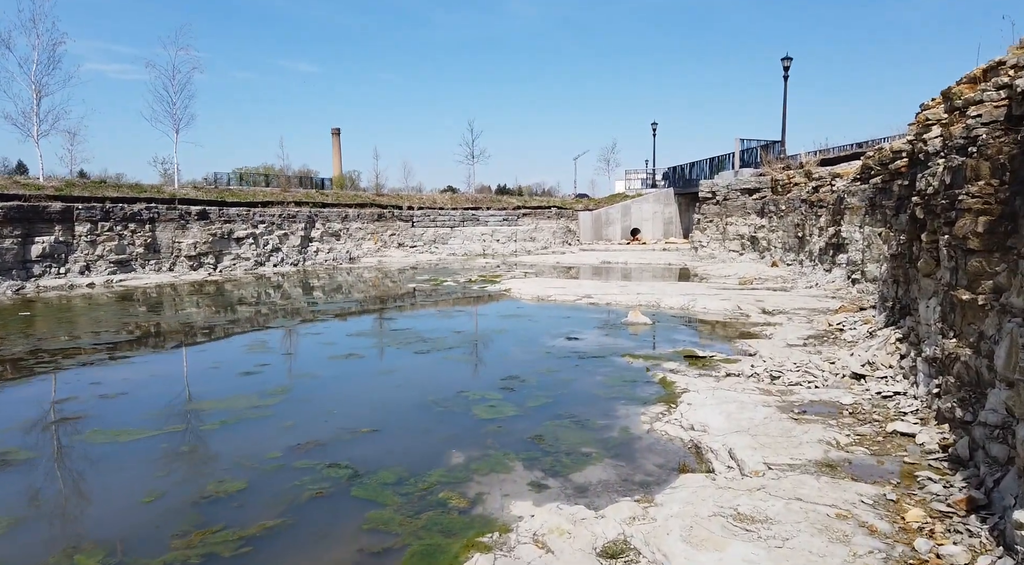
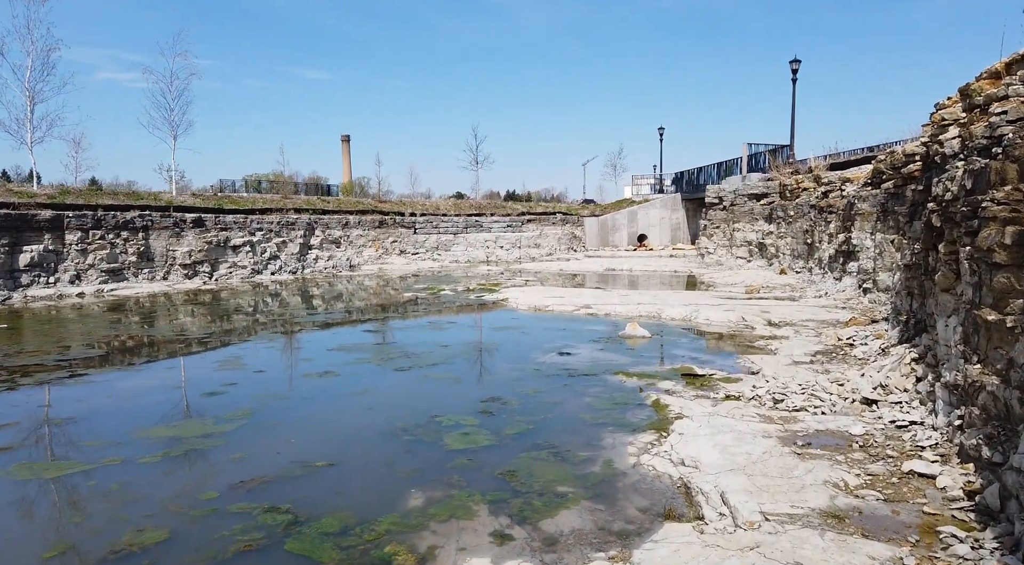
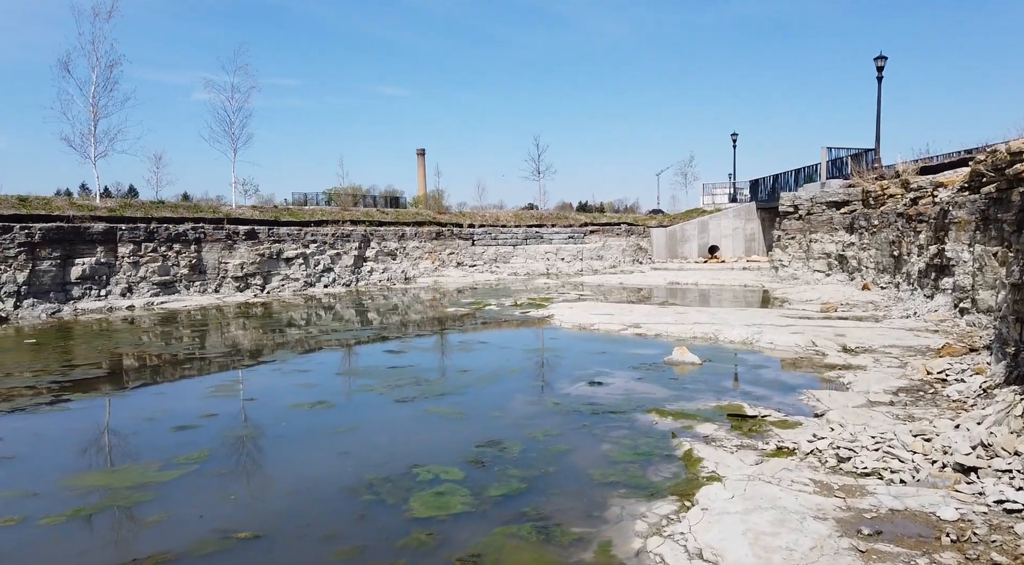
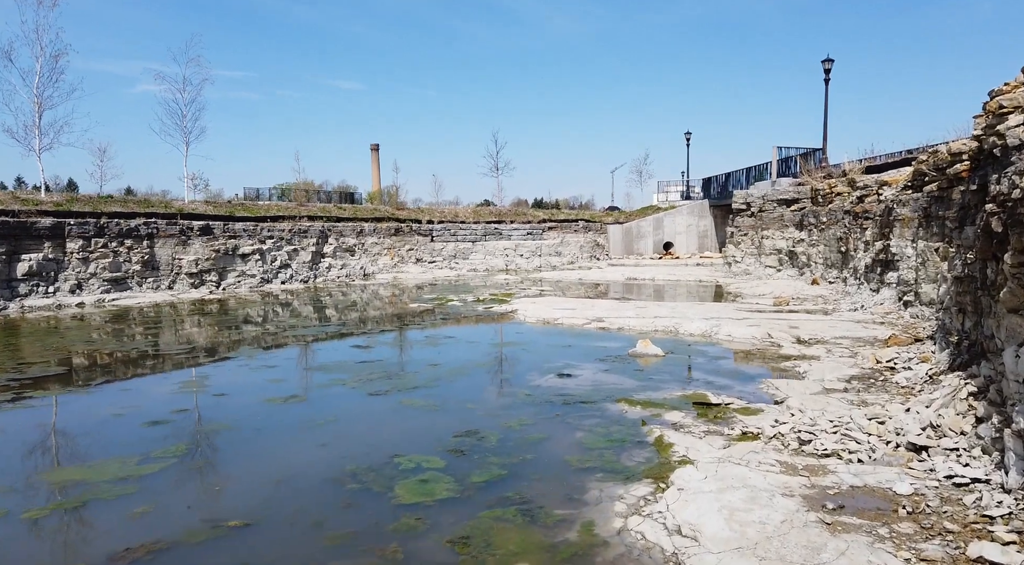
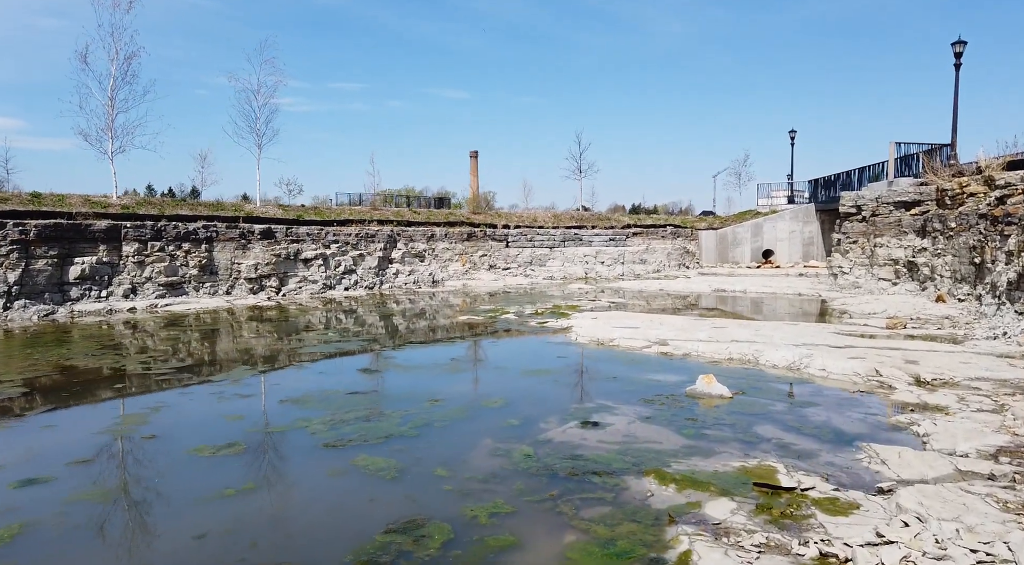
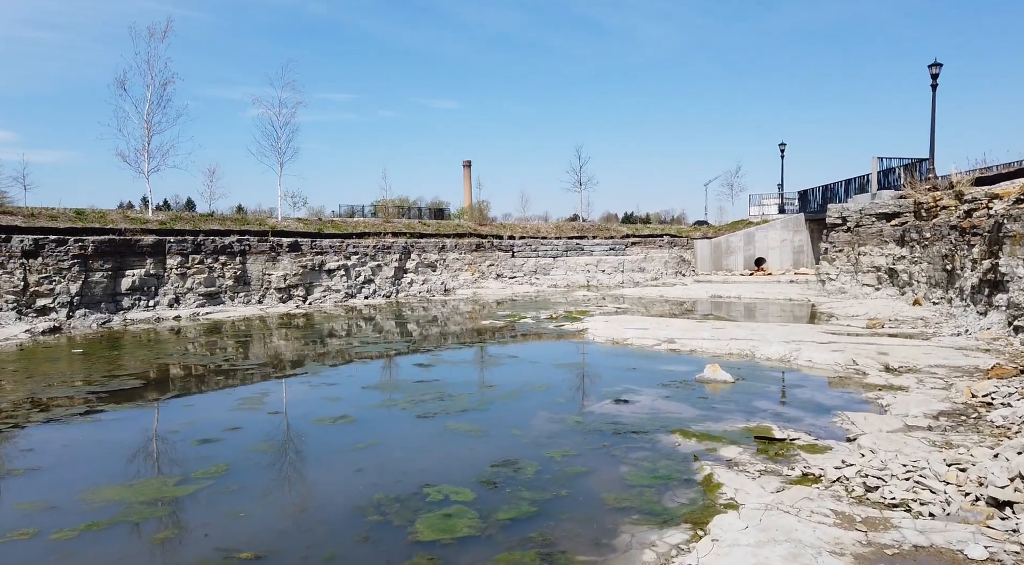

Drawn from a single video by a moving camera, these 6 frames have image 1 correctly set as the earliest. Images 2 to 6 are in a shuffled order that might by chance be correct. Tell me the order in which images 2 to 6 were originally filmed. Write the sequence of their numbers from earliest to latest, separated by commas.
2, 4, 3, 6, 5
